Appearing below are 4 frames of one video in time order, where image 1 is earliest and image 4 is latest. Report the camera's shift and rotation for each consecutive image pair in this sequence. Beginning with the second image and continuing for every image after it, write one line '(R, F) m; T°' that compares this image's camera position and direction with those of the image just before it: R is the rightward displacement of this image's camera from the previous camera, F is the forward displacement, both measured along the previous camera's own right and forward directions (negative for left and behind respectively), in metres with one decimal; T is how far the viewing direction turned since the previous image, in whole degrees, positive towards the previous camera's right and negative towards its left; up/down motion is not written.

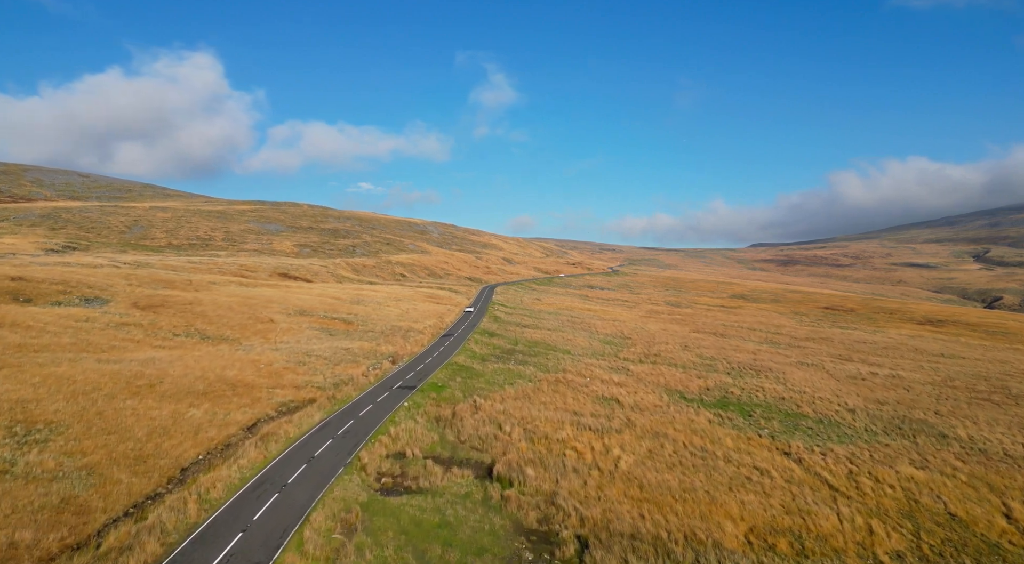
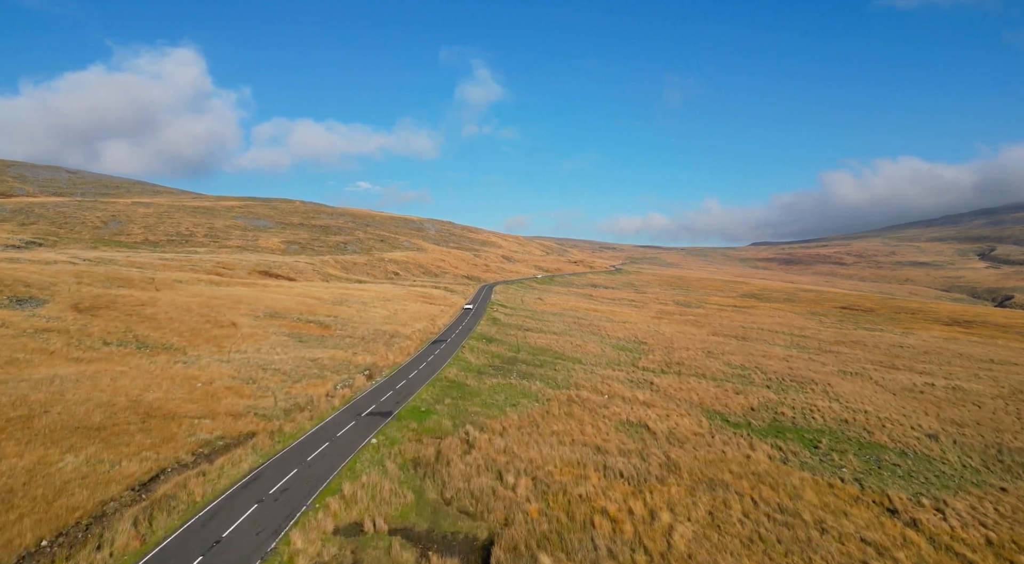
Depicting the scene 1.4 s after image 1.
(-0.2, +9.0) m; 0°
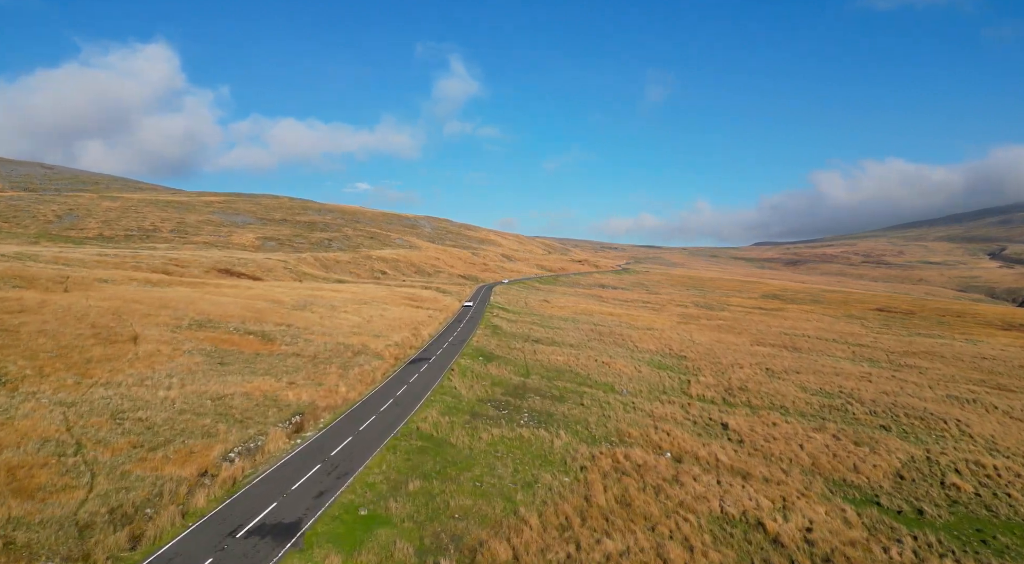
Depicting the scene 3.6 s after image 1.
(-0.5, +15.1) m; 0°
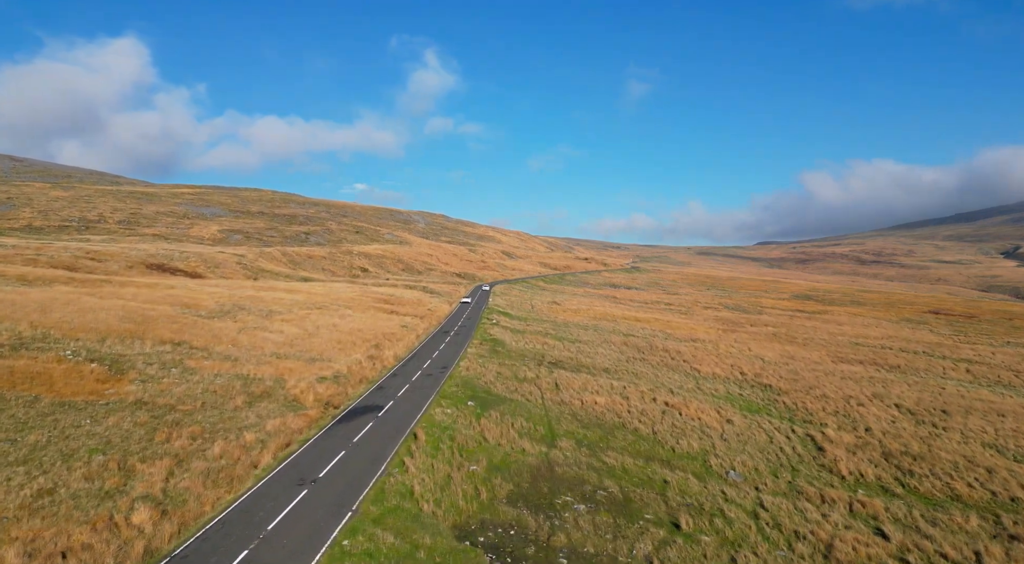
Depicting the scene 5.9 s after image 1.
(-0.5, +17.9) m; 0°
